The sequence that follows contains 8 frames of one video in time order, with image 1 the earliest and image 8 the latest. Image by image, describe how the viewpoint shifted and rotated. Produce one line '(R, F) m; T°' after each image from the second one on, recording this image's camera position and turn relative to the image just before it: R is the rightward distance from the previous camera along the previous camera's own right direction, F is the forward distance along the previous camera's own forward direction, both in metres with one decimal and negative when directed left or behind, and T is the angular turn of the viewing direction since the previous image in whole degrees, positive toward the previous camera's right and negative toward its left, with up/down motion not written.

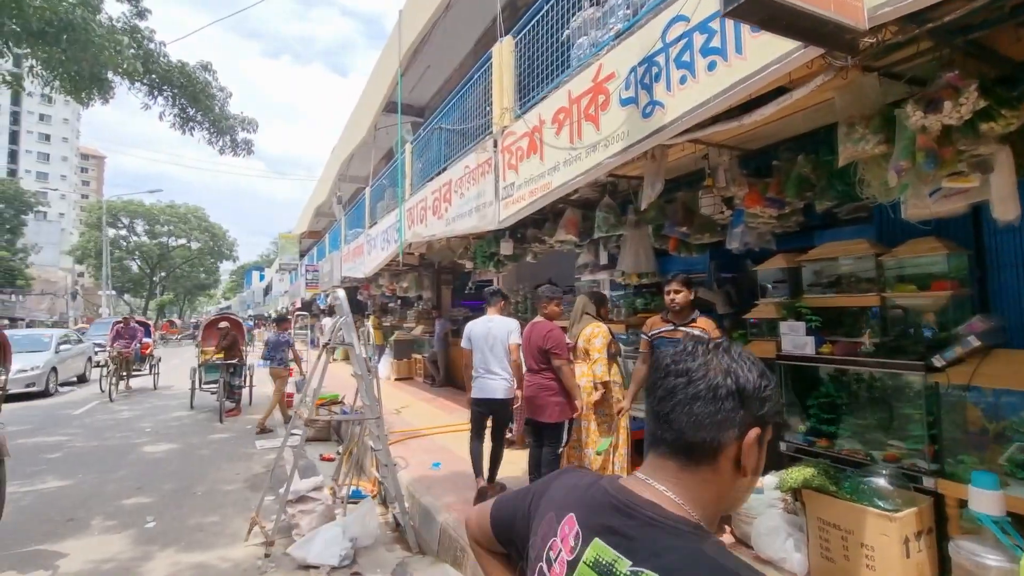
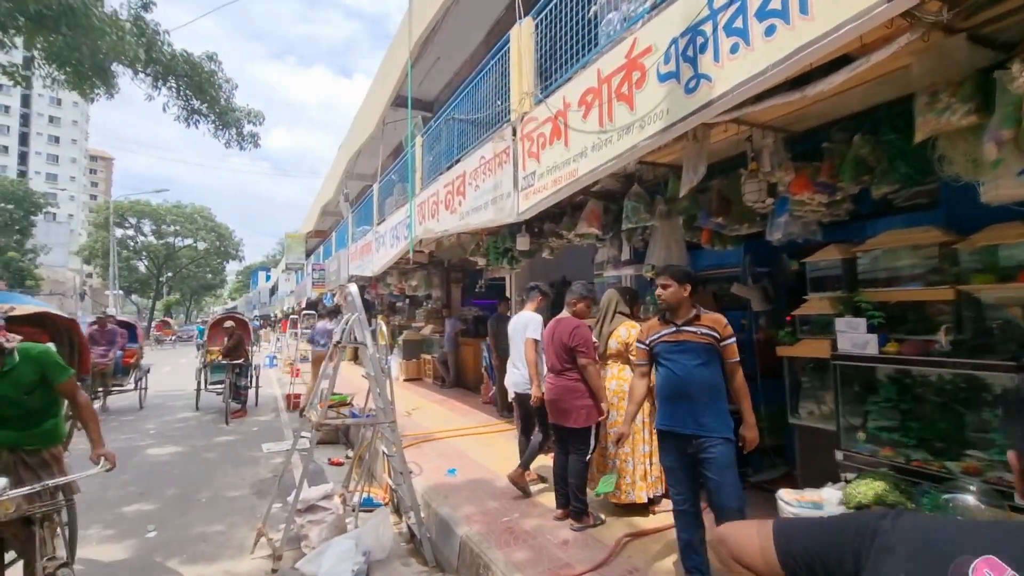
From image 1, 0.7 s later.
(-0.2, +0.3) m; -1°
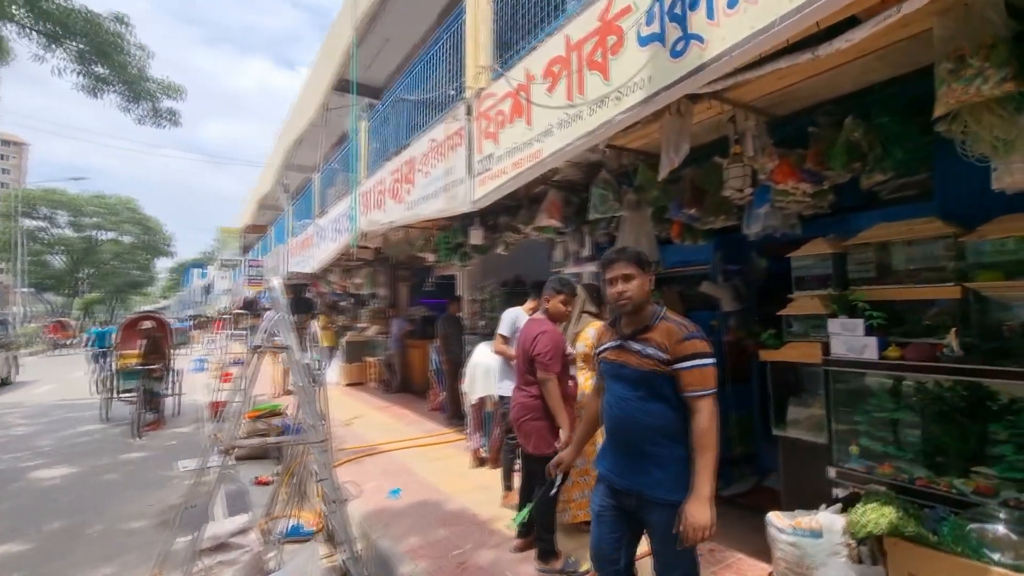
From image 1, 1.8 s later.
(0.0, +0.5) m; +6°
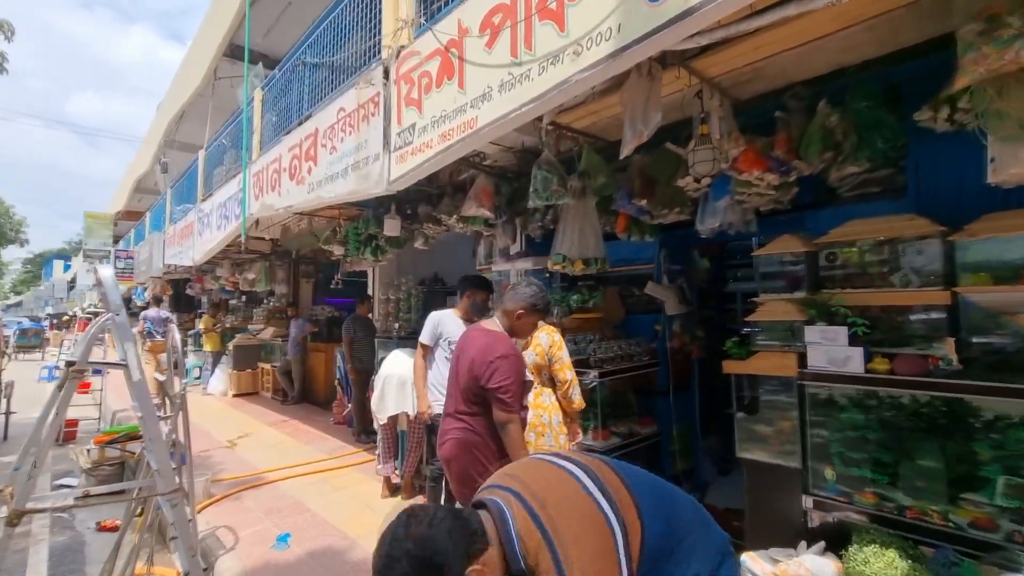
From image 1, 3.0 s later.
(-0.1, +0.6) m; +10°
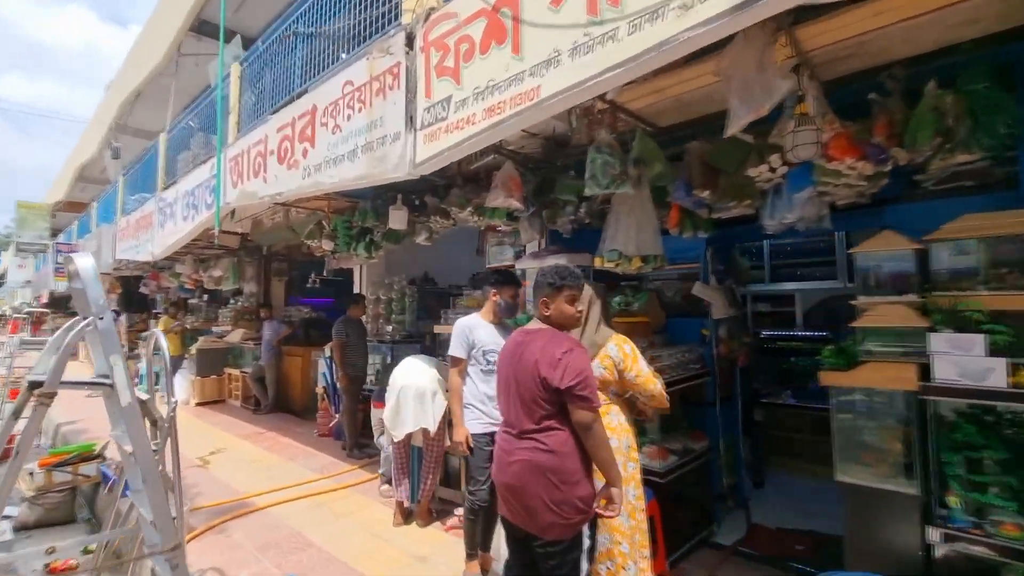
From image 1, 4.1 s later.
(-0.5, +0.4) m; +4°
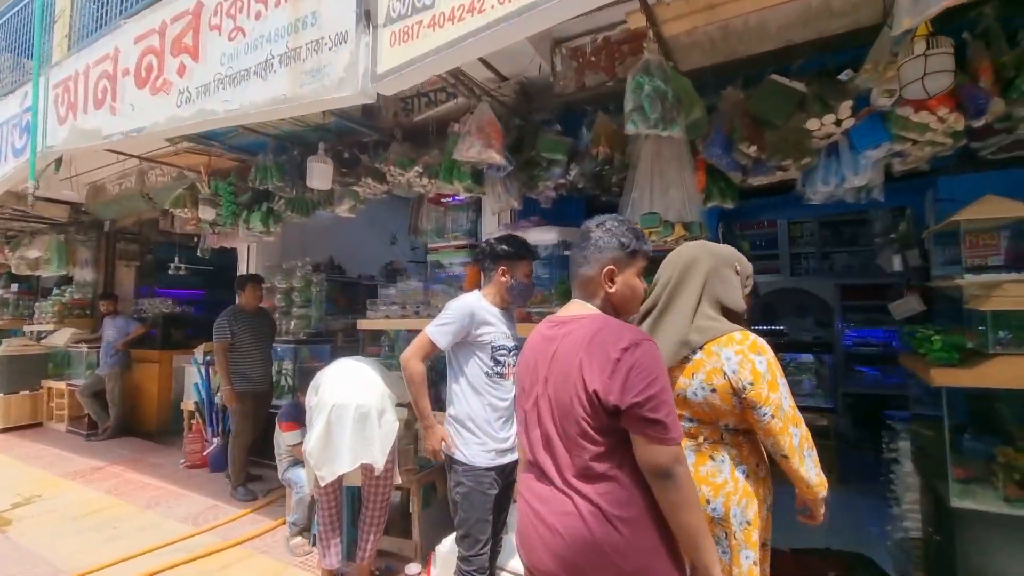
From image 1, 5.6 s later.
(-0.5, +0.9) m; +13°
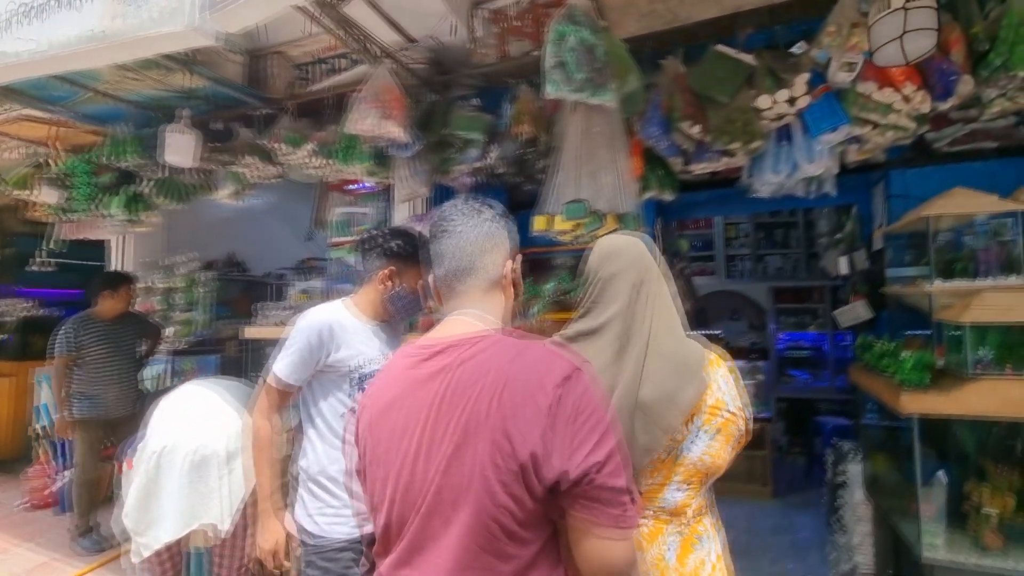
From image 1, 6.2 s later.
(+0.2, +0.5) m; +7°
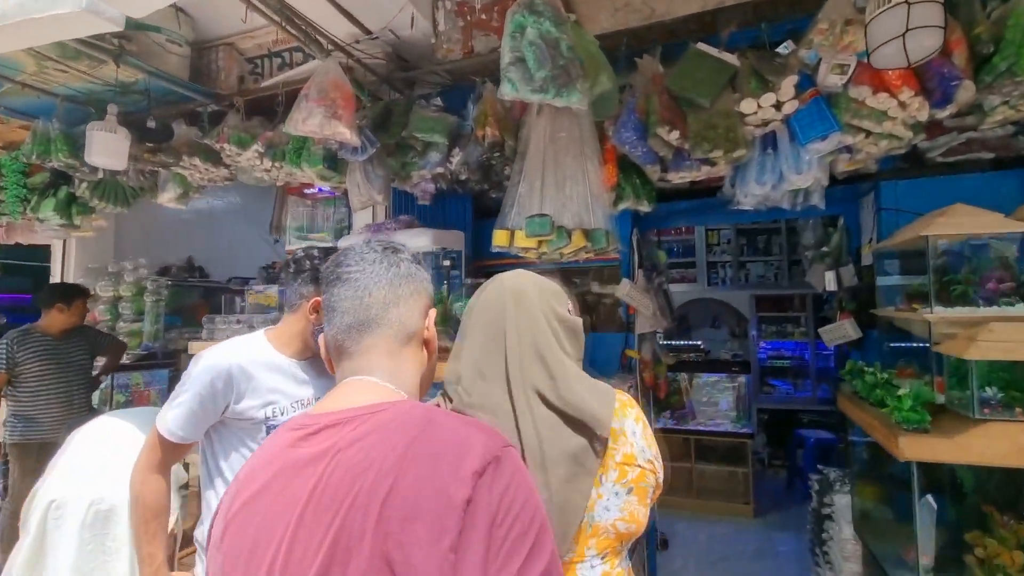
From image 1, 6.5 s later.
(+0.1, +0.2) m; +2°
